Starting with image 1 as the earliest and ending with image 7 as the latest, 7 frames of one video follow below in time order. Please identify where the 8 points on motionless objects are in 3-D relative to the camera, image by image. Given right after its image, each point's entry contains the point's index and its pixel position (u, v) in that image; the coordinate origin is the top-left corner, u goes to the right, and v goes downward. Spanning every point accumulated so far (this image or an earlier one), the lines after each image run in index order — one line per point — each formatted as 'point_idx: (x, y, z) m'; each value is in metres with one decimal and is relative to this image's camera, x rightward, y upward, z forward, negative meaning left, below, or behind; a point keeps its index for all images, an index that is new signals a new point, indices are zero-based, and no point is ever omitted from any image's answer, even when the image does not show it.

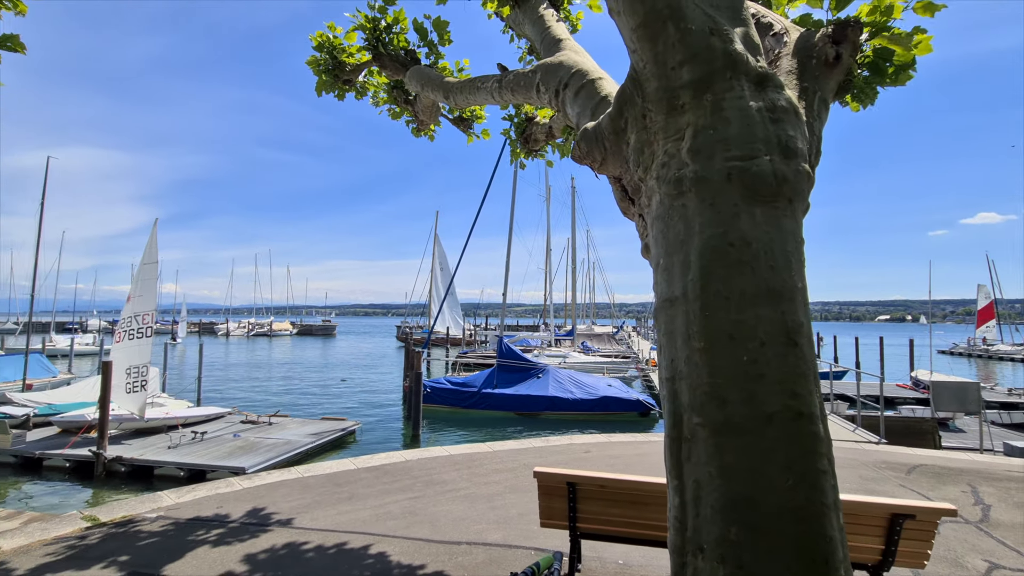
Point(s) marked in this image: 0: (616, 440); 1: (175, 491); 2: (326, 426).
0: (+1.7, -2.5, +8.2) m
1: (-3.9, -2.3, +5.7) m
2: (-6.6, -4.9, +17.8) m
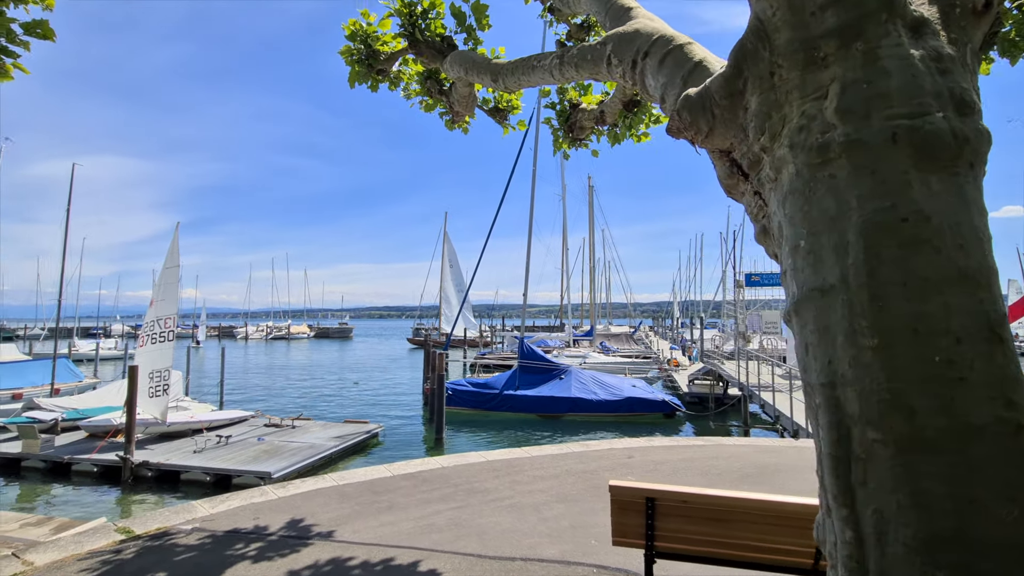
0: (+2.3, -2.5, +7.8) m
1: (-3.3, -2.3, +5.5) m
2: (-5.7, -5.0, +17.6) m
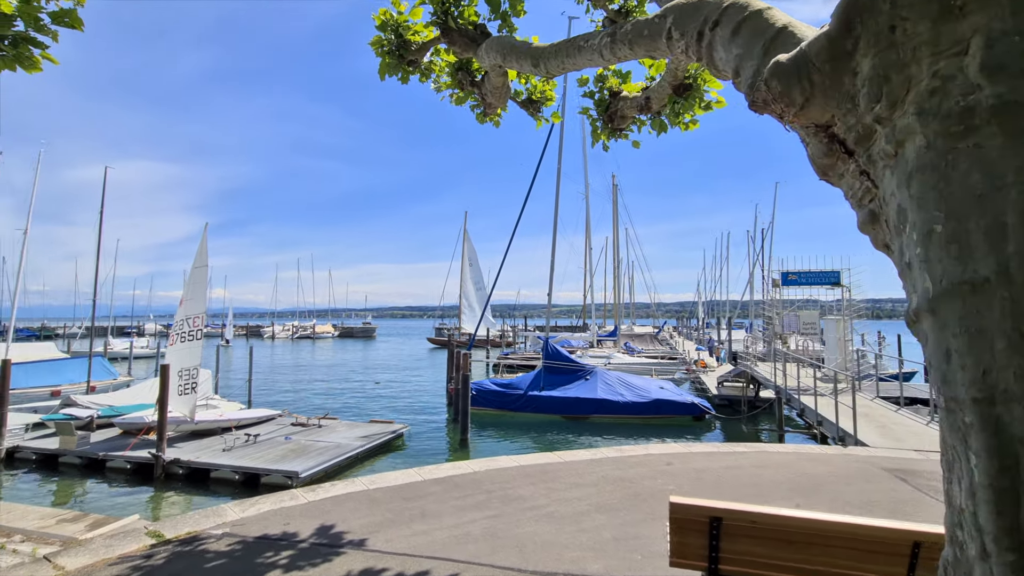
0: (+2.8, -2.4, +7.4) m
1: (-2.9, -2.3, +5.4) m
2: (-4.8, -5.0, +17.6) m
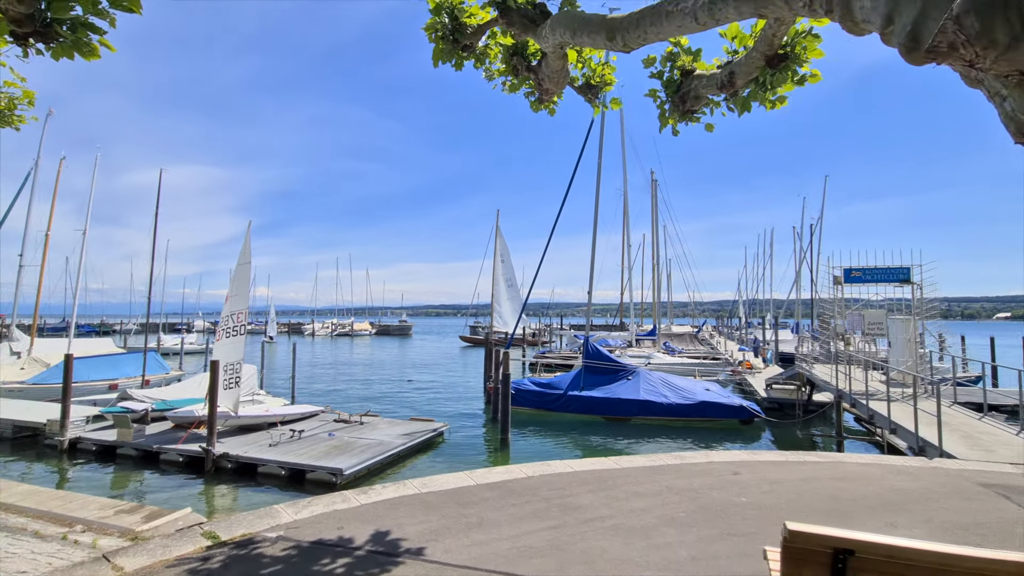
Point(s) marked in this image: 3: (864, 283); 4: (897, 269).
0: (+3.5, -2.4, +6.9) m
1: (-2.3, -2.3, +5.3) m
2: (-3.4, -4.9, +17.6) m
3: (+9.2, +0.1, +13.1) m
4: (+9.9, +0.5, +12.8) m
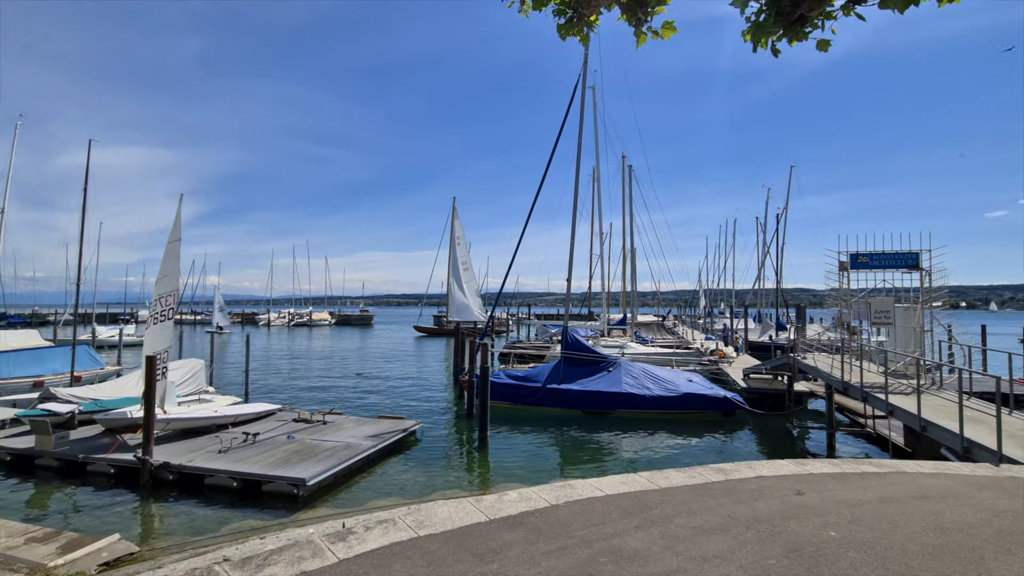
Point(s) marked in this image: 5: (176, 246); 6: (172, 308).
0: (+3.7, -2.2, +5.9) m
1: (-2.1, -2.1, +3.8) m
2: (-4.0, -4.5, +16.0) m
3: (+8.9, +0.5, +12.4) m
4: (+9.6, +0.8, +12.1) m
5: (-9.3, +1.1, +14.3) m
6: (-9.9, -0.5, +14.4) m
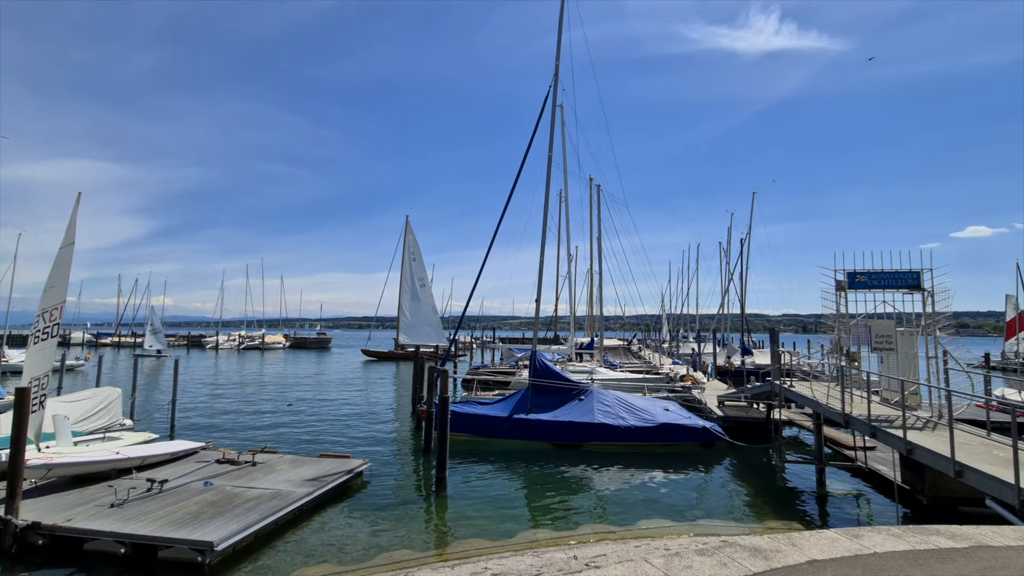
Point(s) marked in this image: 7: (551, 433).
0: (+3.3, -2.3, +4.3) m
1: (-2.2, -2.1, +1.8) m
2: (-5.1, -5.0, +13.8) m
3: (+8.1, 0.0, +11.3) m
4: (+8.8, +0.3, +11.1) m
5: (-10.2, +0.7, +12.0) m
6: (-10.8, -0.9, +12.0) m
7: (+1.5, -5.4, +18.5) m
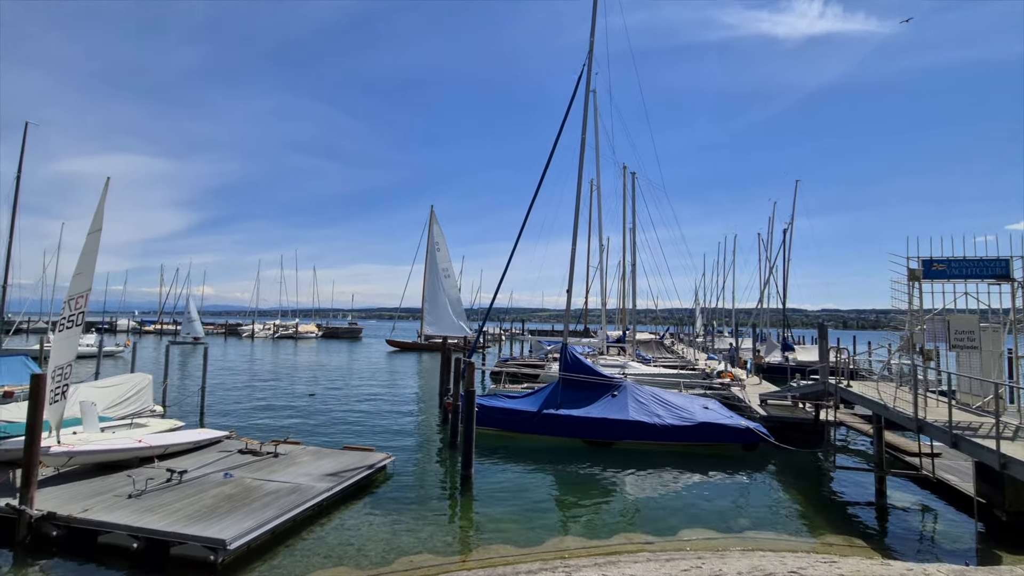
0: (+3.5, -2.2, +3.3) m
1: (-2.1, -1.9, +1.2) m
2: (-4.3, -4.6, +13.3) m
3: (+8.7, +0.2, +10.0) m
4: (+9.4, +0.5, +9.8) m
5: (-9.4, +1.0, +11.7) m
6: (-10.1, -0.6, +11.8) m
7: (+2.5, -5.0, +17.7) m
